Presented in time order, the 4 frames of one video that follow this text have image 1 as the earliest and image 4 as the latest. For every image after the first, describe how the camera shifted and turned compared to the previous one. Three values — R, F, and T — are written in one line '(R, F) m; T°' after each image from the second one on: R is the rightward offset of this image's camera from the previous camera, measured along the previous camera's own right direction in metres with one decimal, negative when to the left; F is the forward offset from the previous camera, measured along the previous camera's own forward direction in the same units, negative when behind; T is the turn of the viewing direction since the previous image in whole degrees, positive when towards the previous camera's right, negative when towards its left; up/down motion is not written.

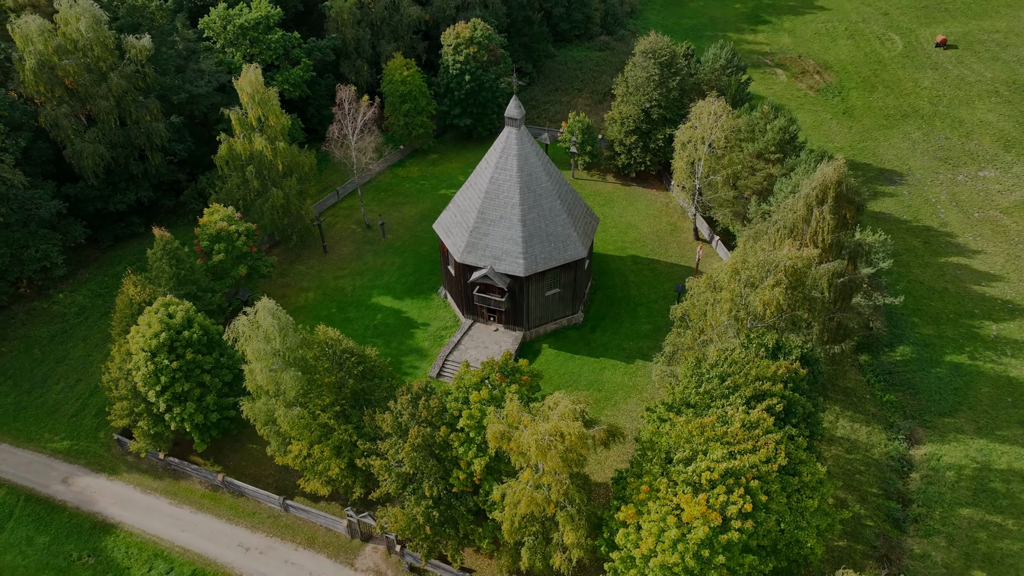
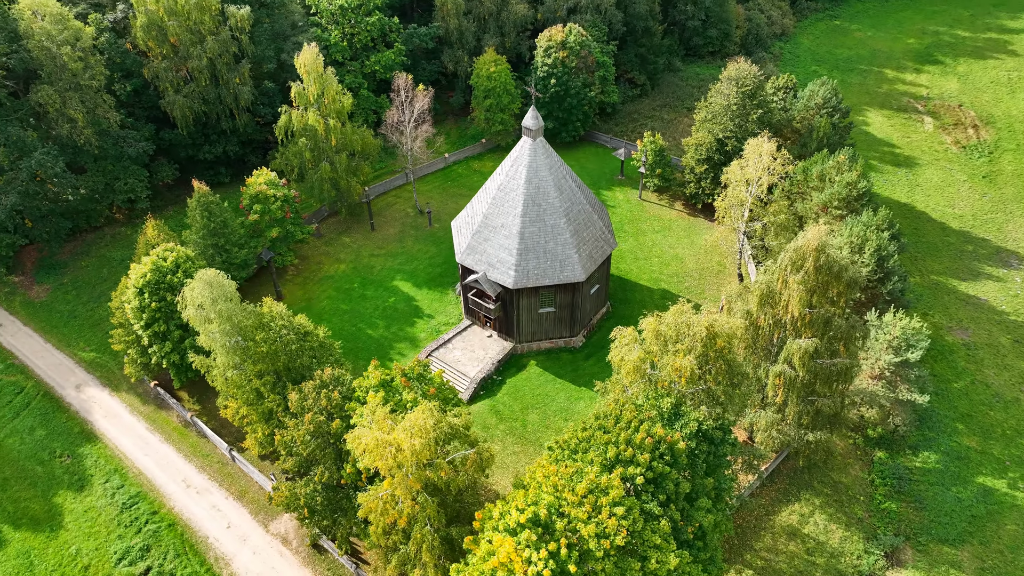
(+8.1, +1.5) m; -13°
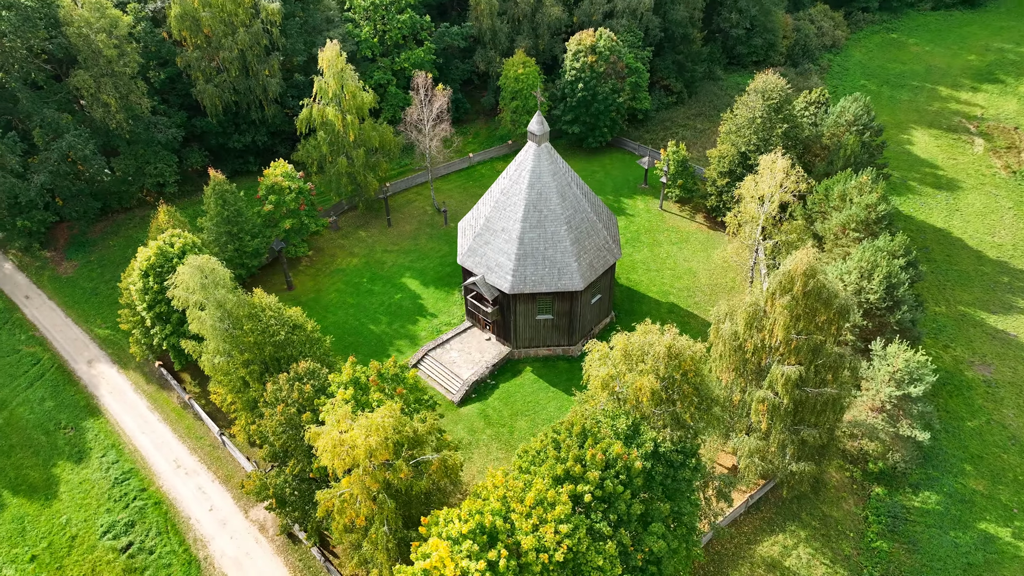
(+2.6, +0.3) m; -4°
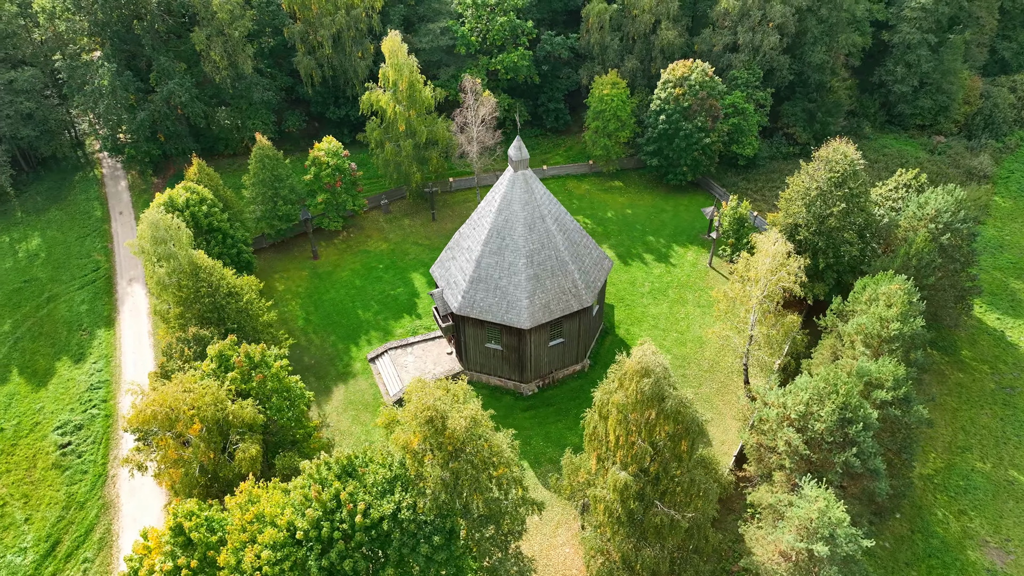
(+11.0, +2.8) m; -17°
